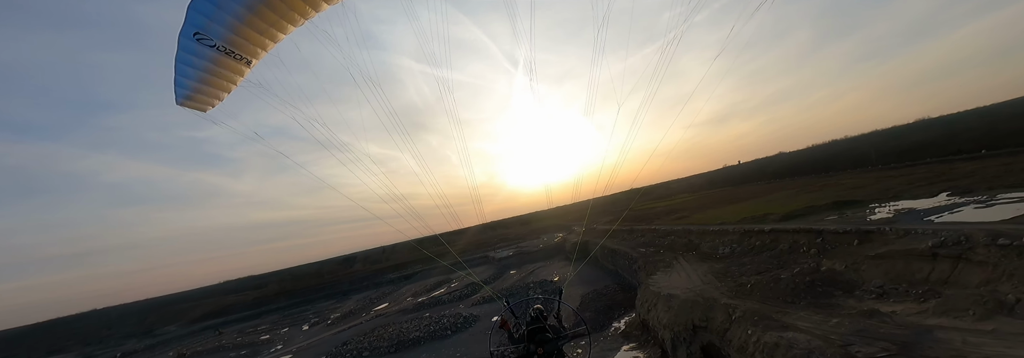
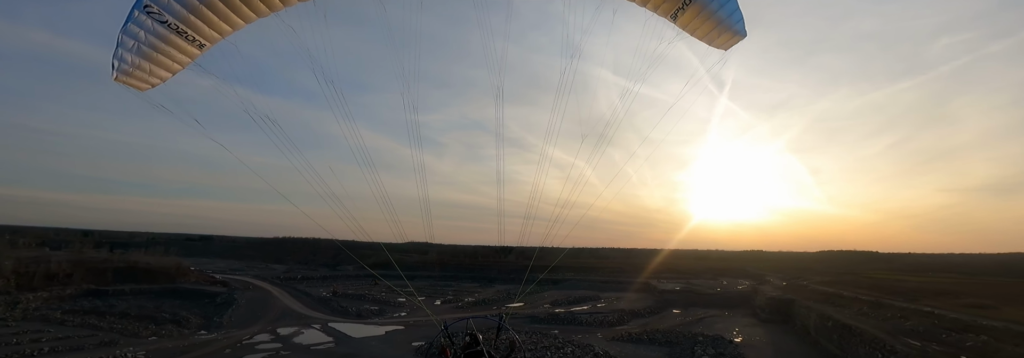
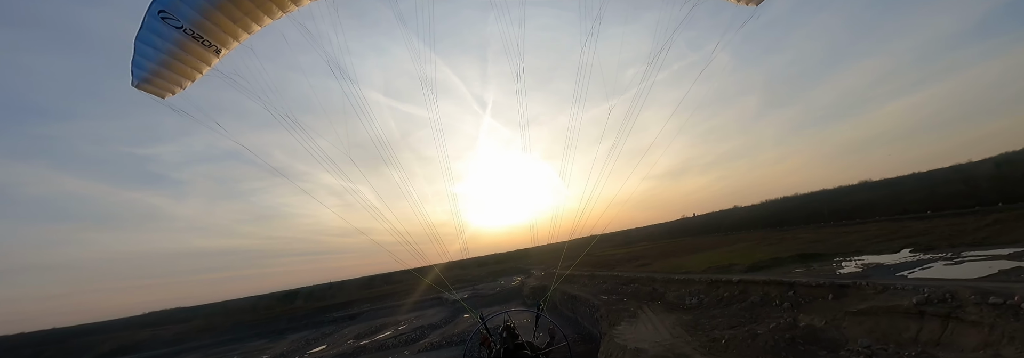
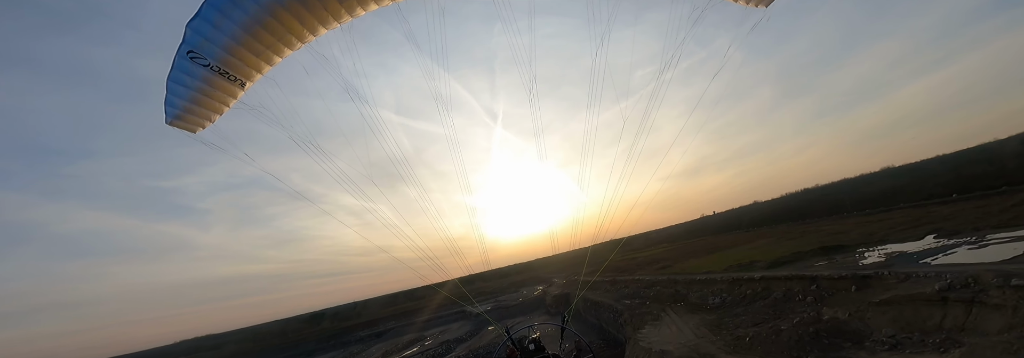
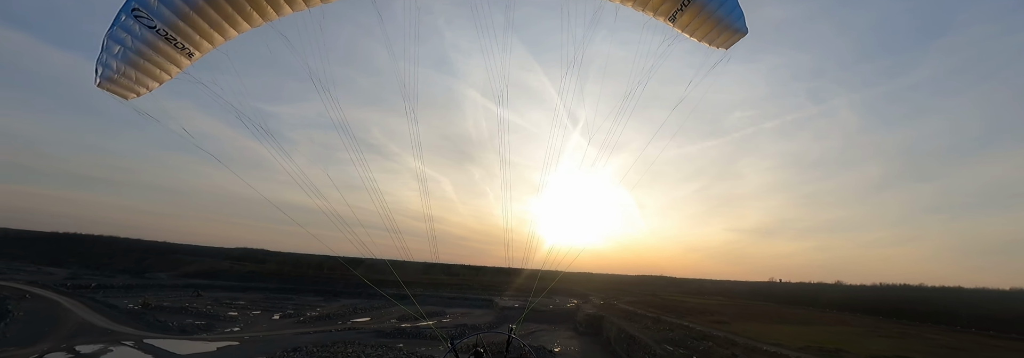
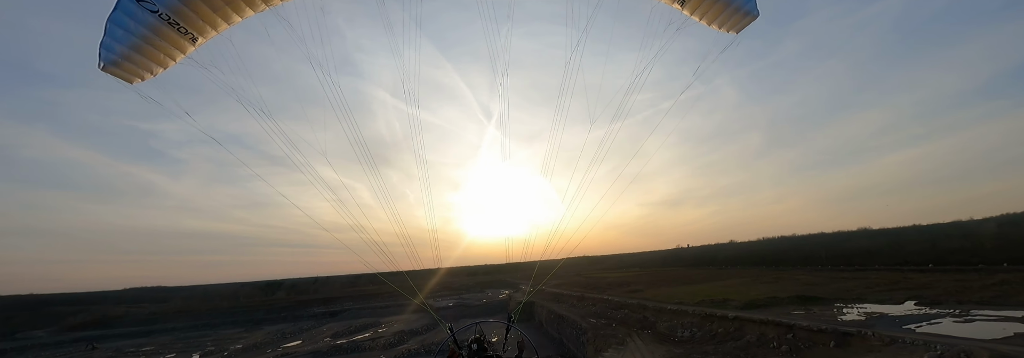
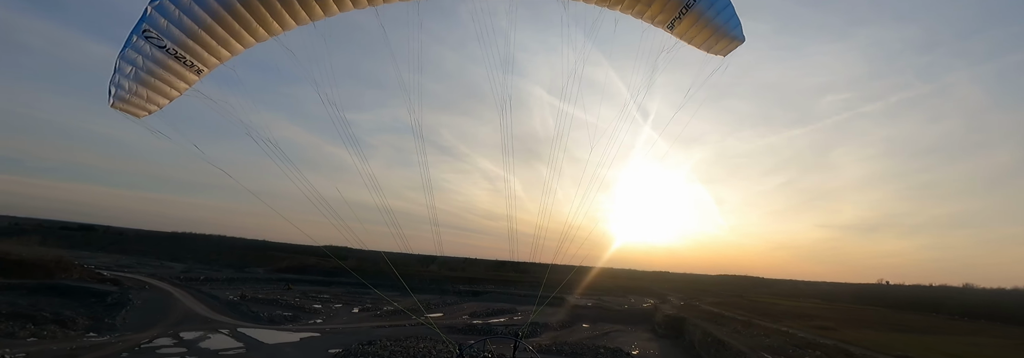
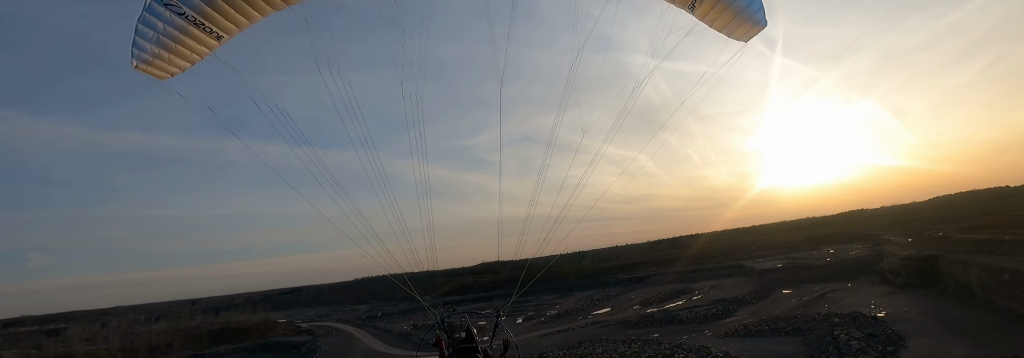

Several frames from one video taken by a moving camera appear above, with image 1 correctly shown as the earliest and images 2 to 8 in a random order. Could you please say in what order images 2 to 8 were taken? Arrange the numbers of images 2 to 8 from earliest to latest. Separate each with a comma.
4, 3, 6, 5, 7, 2, 8
